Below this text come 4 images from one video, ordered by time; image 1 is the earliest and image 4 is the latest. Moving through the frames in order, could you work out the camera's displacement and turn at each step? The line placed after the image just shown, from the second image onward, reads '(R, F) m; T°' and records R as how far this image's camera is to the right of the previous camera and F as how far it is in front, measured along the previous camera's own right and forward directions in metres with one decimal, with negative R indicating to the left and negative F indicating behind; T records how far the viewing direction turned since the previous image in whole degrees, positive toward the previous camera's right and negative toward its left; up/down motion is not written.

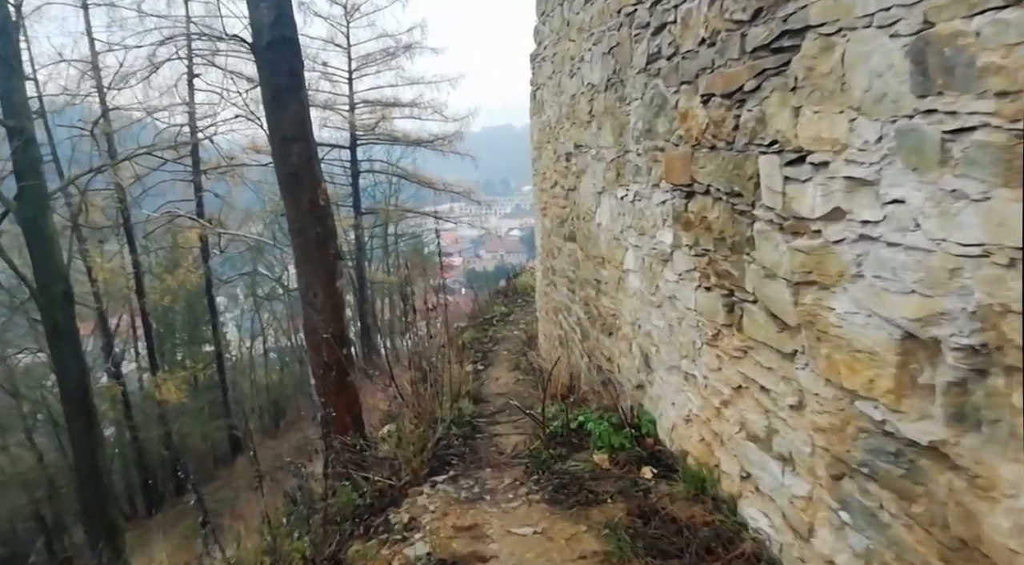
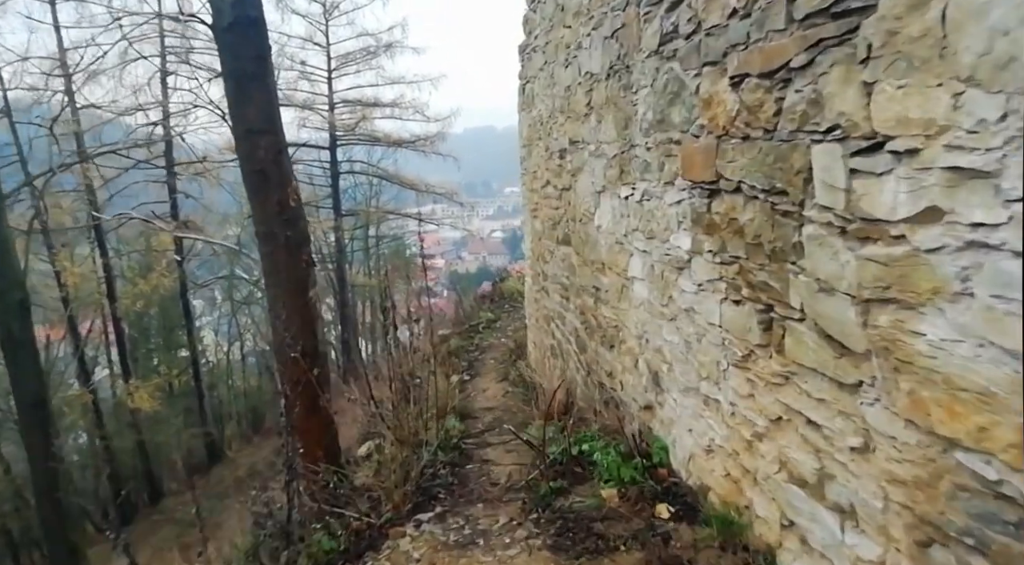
(-0.1, +0.4) m; +2°
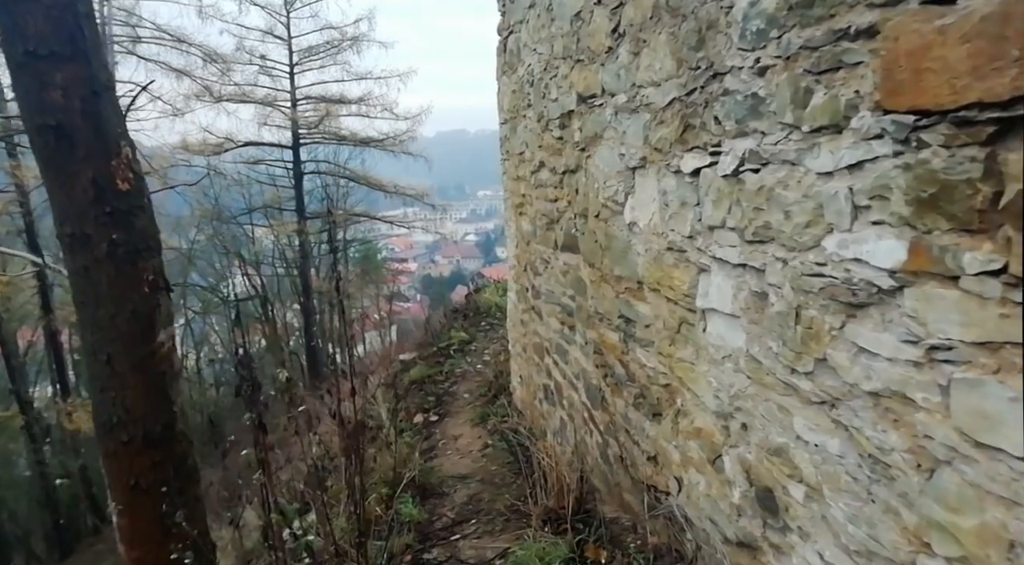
(0.0, +1.4) m; +2°
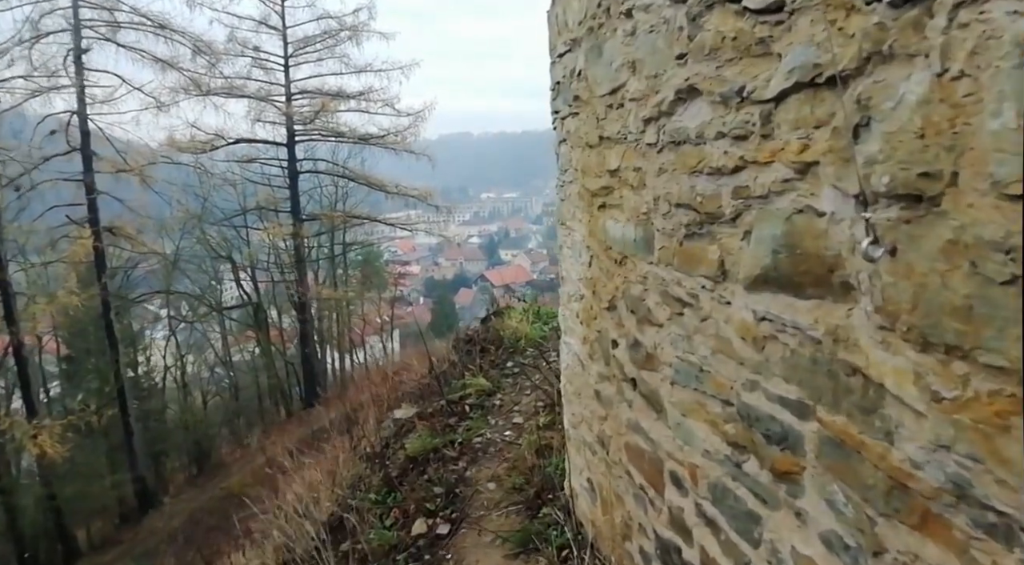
(-0.3, +2.0) m; 0°
